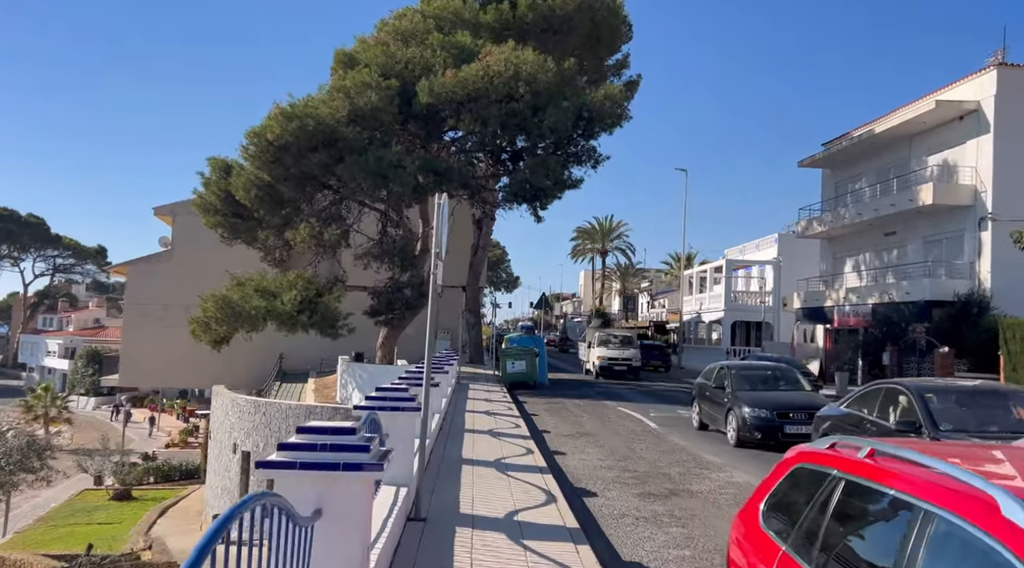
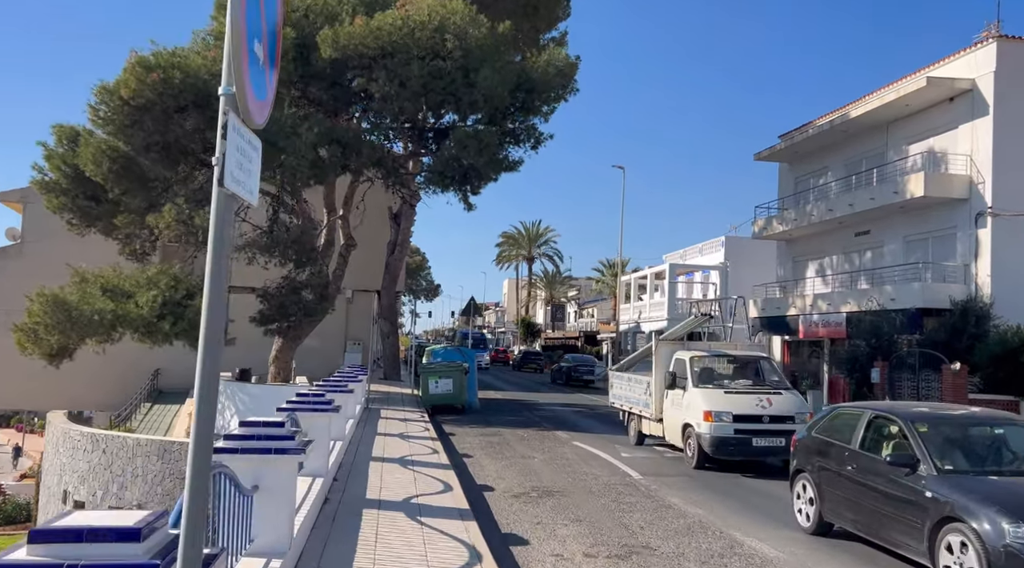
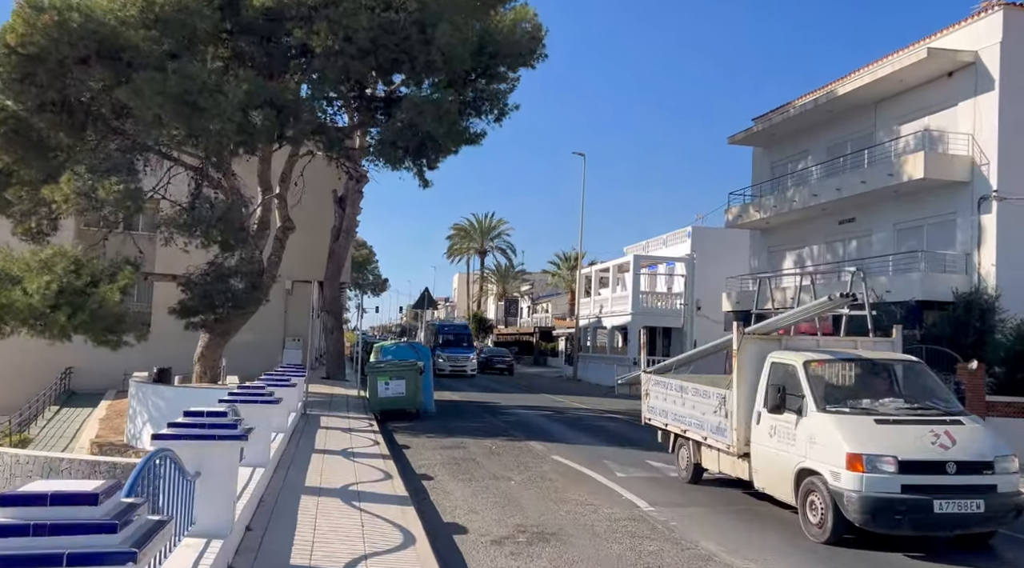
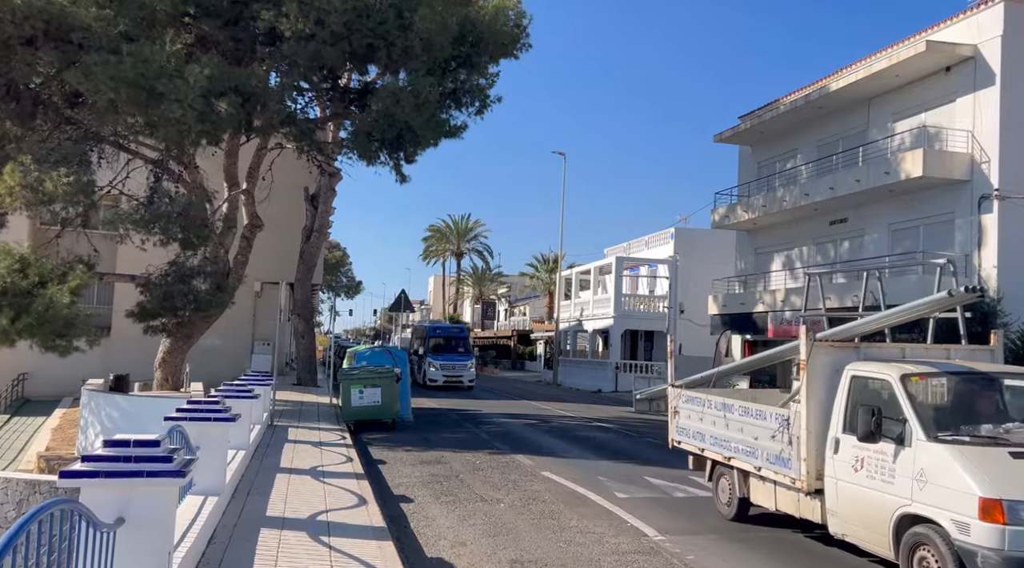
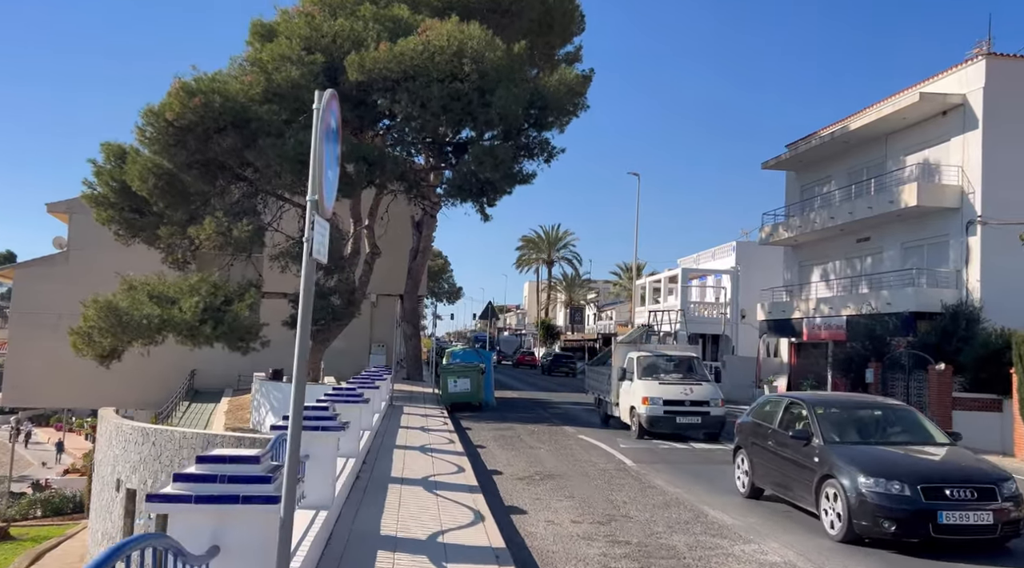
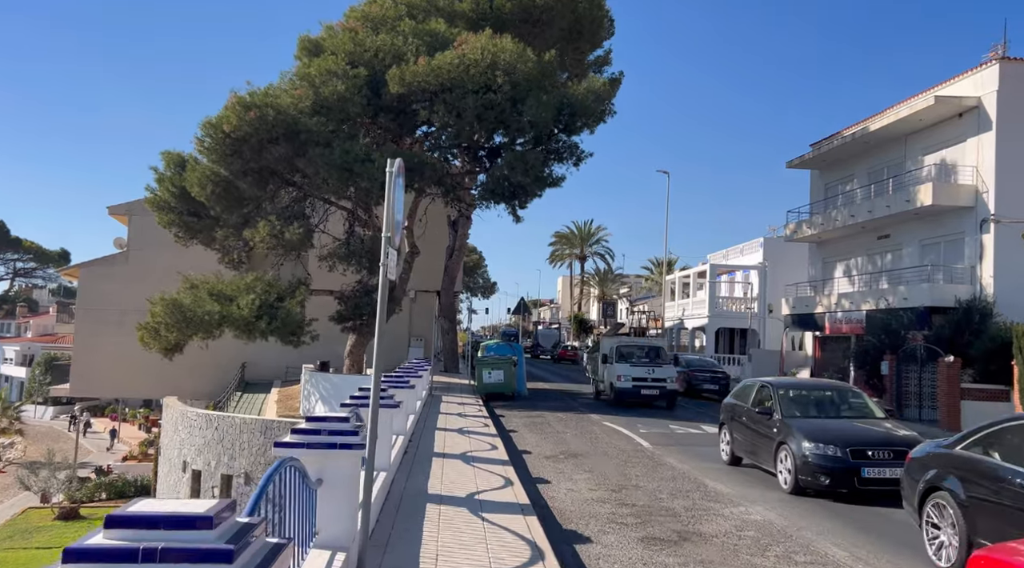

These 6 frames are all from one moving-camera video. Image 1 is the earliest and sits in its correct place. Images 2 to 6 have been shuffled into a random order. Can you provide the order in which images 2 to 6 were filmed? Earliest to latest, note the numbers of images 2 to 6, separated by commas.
6, 5, 2, 3, 4
